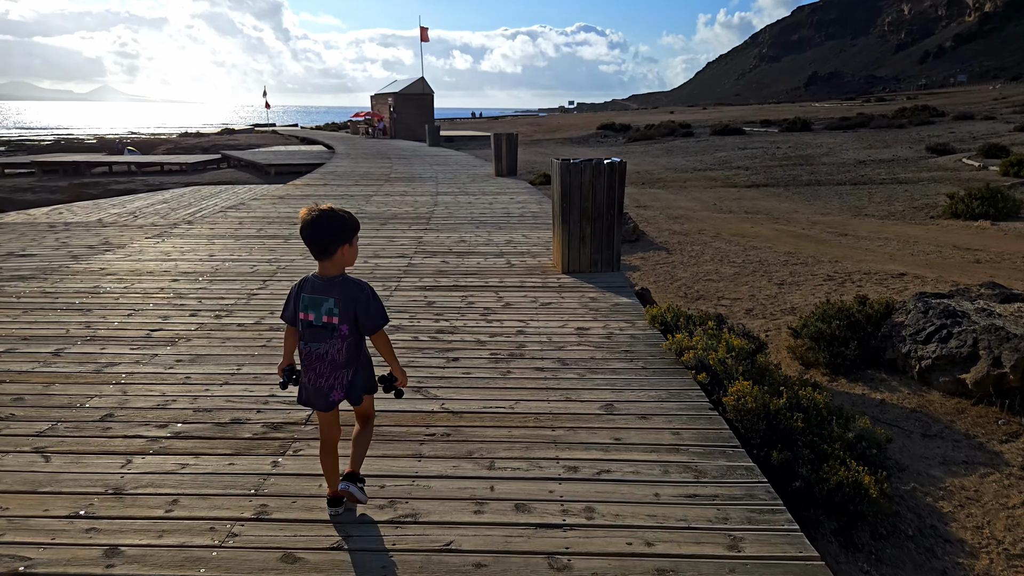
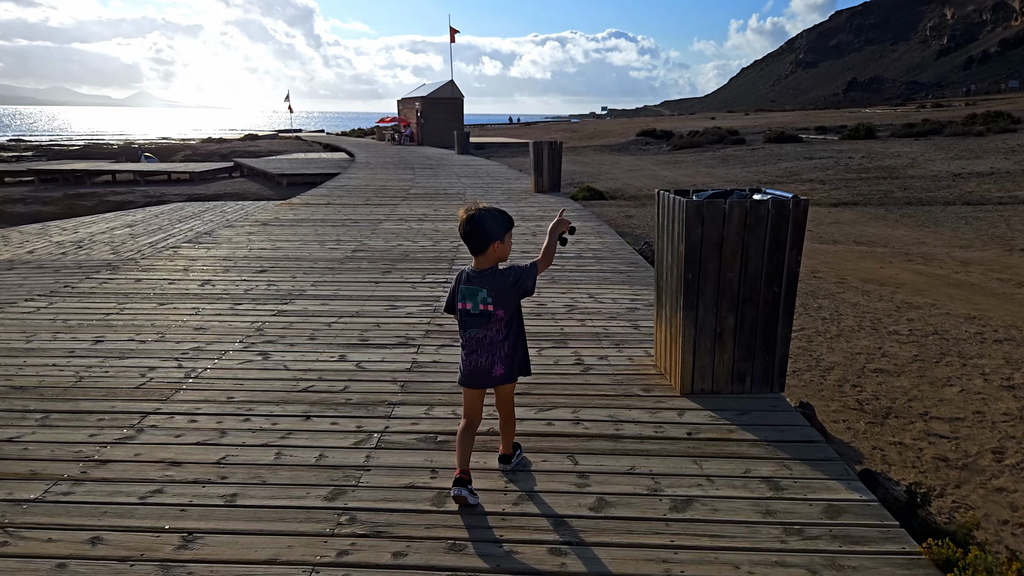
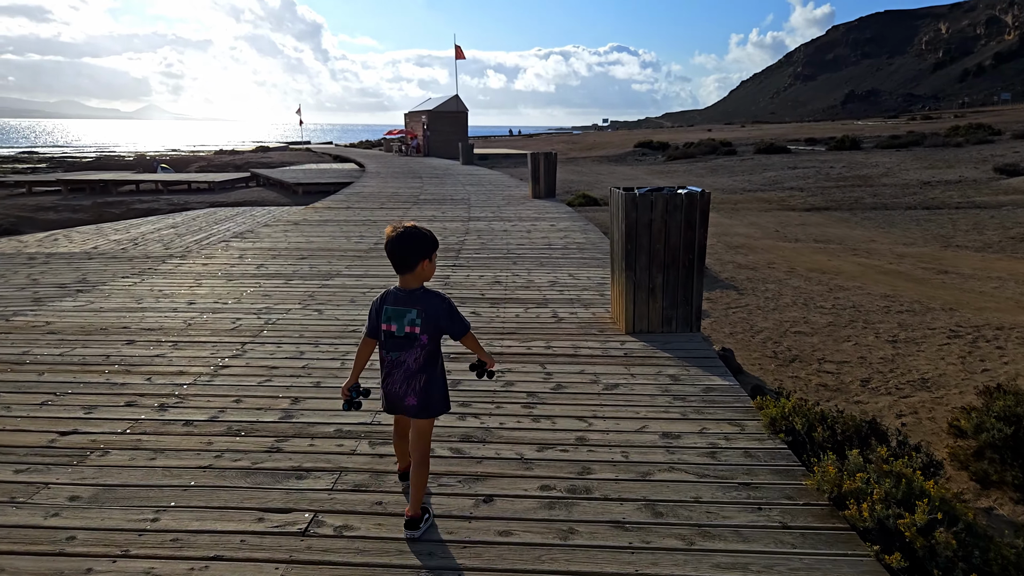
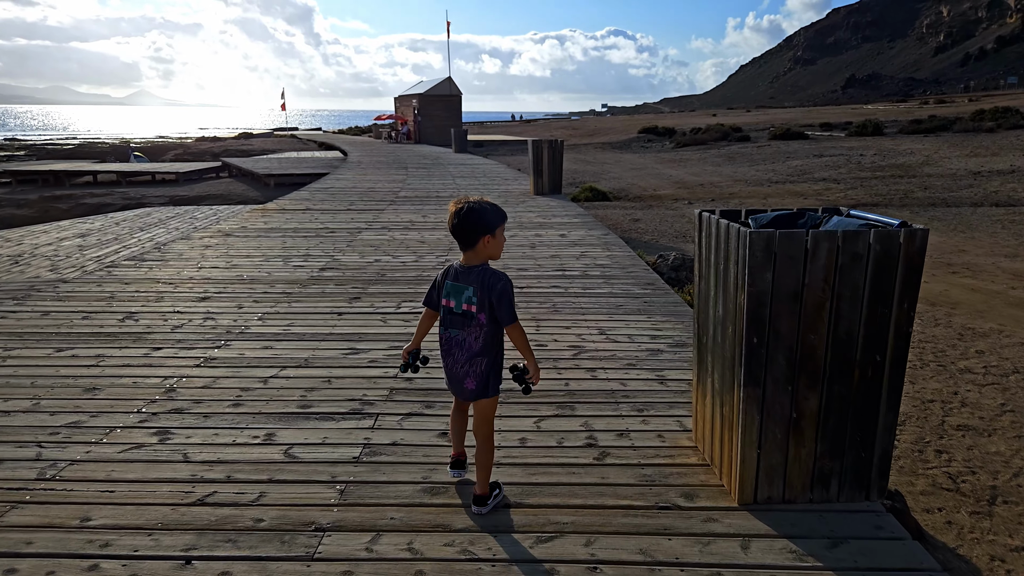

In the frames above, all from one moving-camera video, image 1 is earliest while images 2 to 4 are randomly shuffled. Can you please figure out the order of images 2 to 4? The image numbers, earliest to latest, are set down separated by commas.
3, 2, 4
